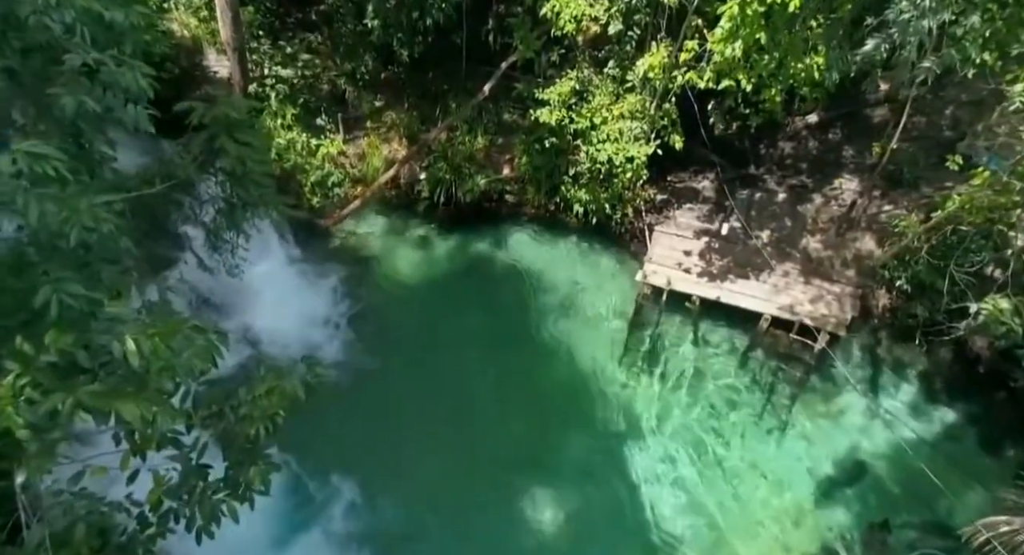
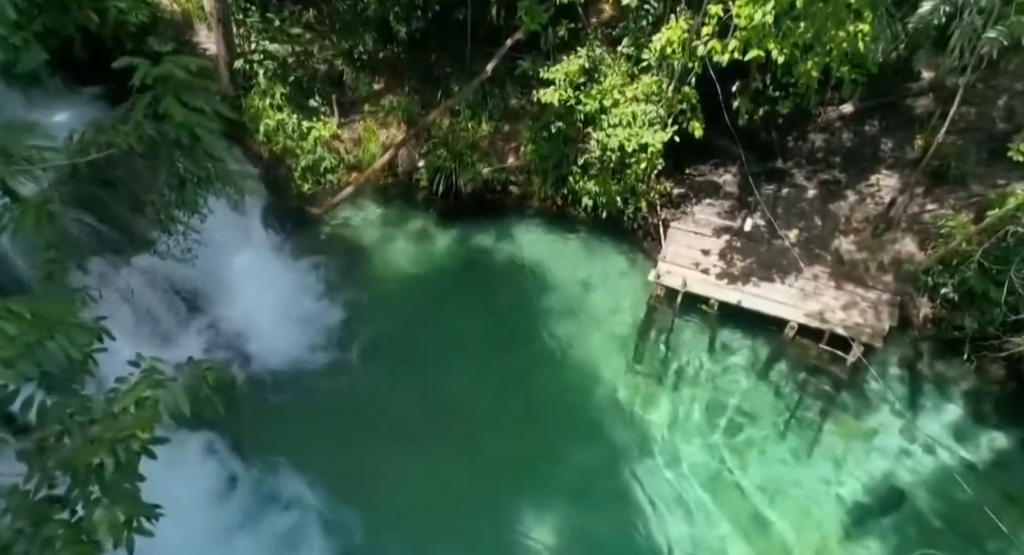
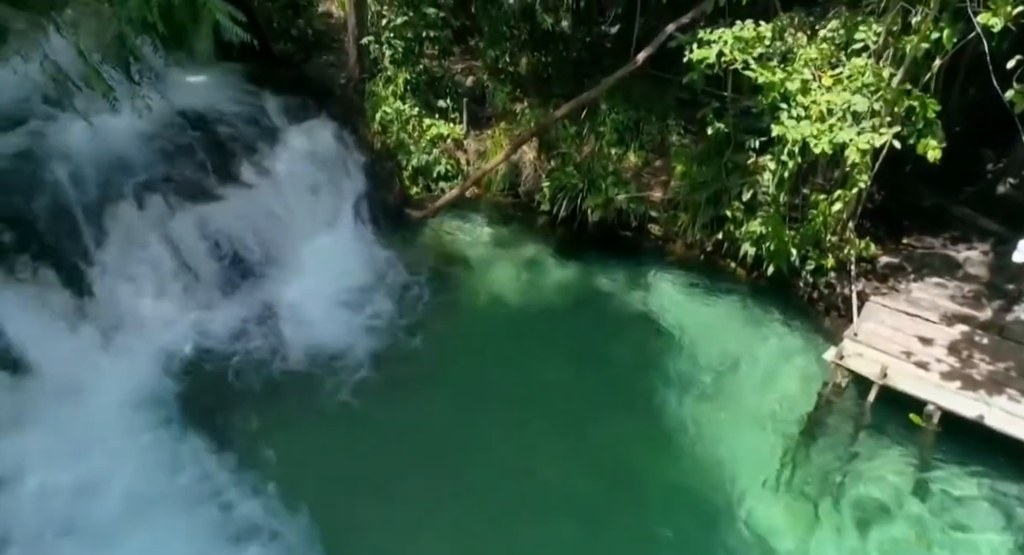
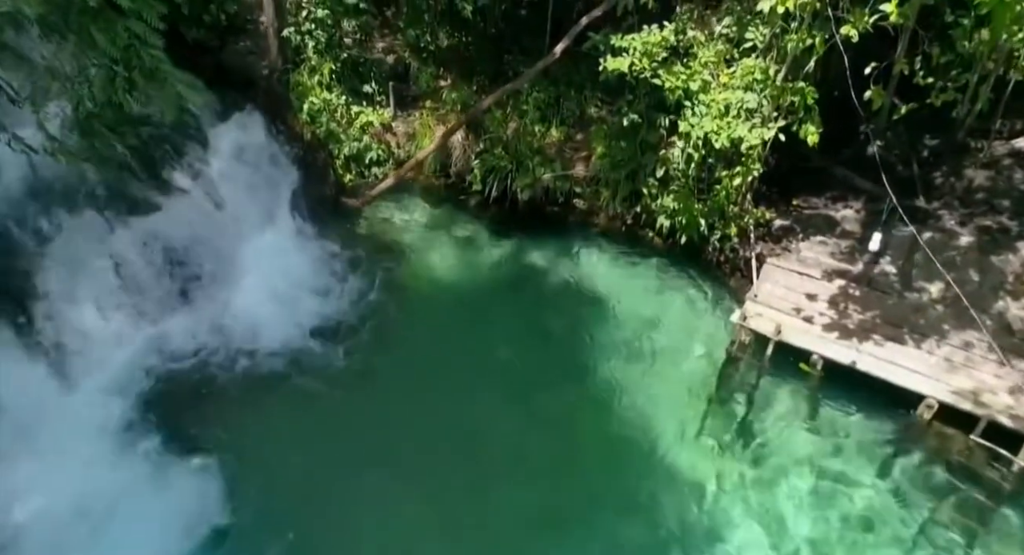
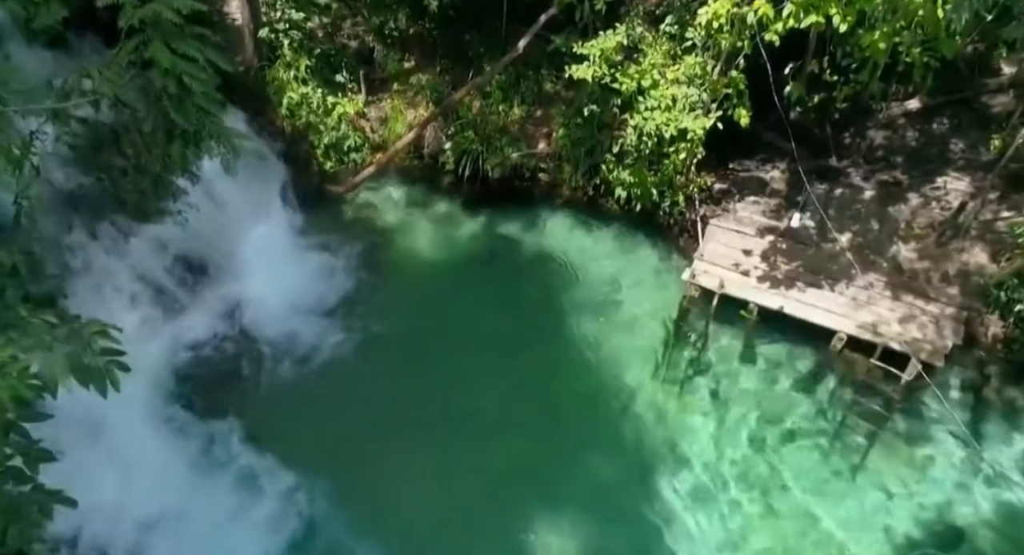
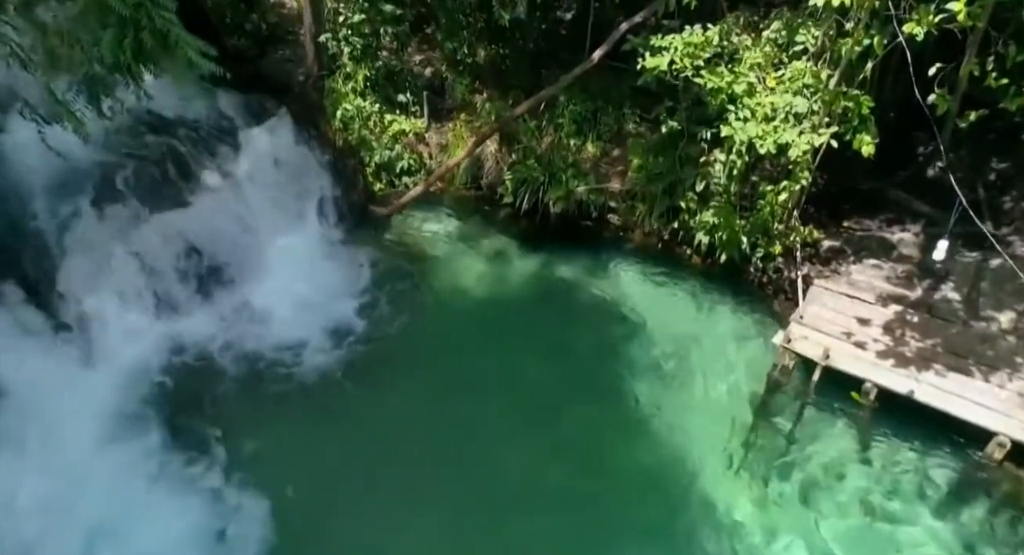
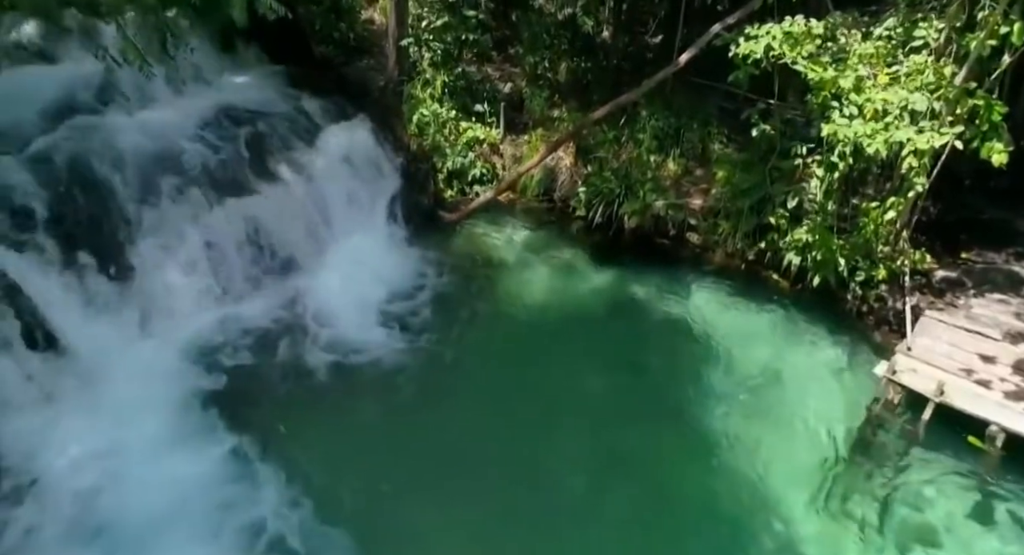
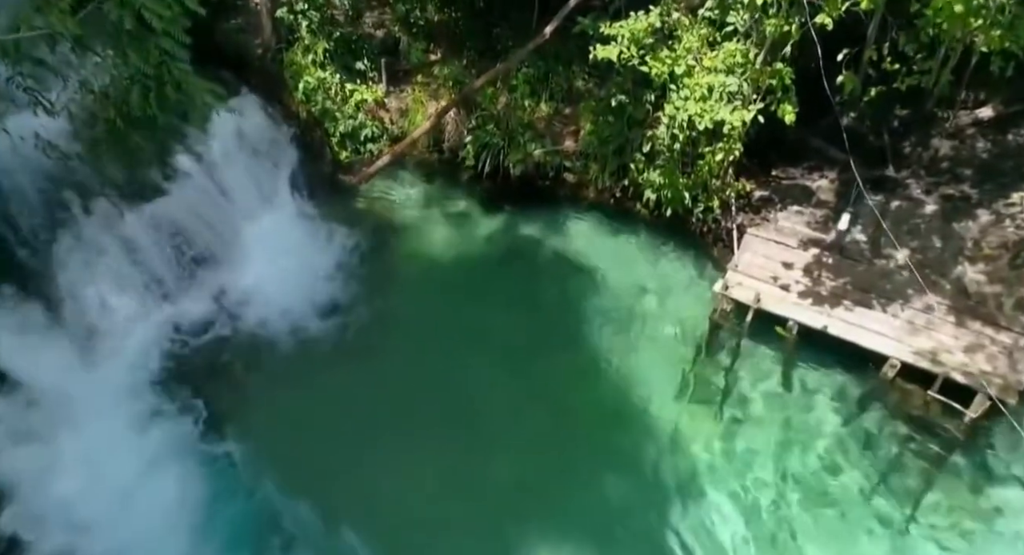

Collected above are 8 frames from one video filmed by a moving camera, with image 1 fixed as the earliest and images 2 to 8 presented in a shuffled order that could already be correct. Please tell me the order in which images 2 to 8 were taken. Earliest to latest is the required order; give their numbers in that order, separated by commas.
2, 5, 8, 4, 6, 3, 7
